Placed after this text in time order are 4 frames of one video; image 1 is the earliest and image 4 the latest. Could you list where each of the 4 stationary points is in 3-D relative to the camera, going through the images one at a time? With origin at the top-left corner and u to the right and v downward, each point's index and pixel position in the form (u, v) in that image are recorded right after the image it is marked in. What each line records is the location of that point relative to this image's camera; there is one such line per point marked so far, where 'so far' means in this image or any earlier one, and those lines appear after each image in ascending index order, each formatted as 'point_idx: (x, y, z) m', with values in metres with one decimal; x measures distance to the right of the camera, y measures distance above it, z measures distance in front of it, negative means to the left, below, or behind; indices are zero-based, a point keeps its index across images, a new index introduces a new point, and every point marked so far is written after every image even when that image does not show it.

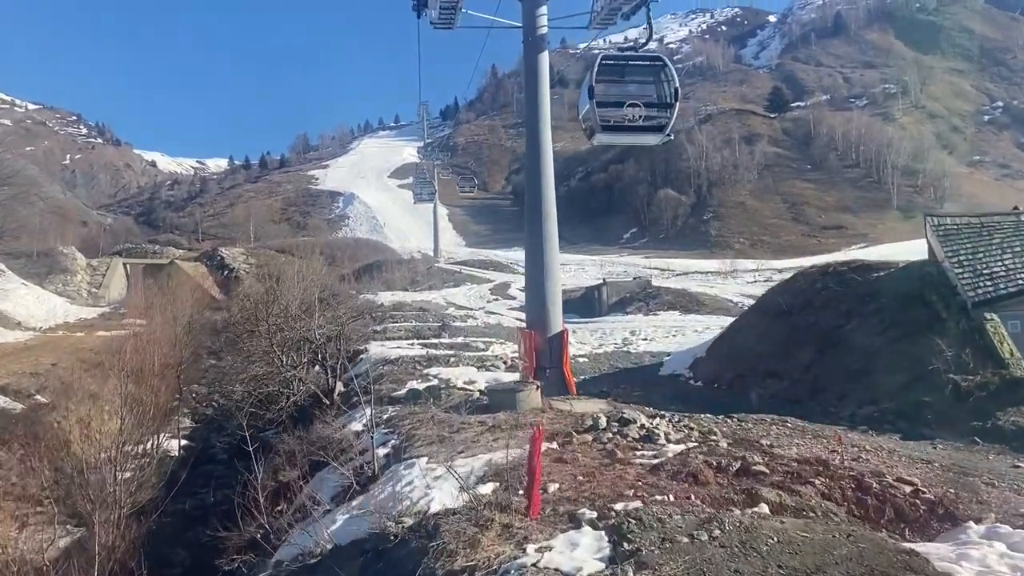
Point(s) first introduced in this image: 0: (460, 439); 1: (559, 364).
0: (-0.5, -1.4, +7.5) m
1: (+0.6, -1.0, +10.2) m
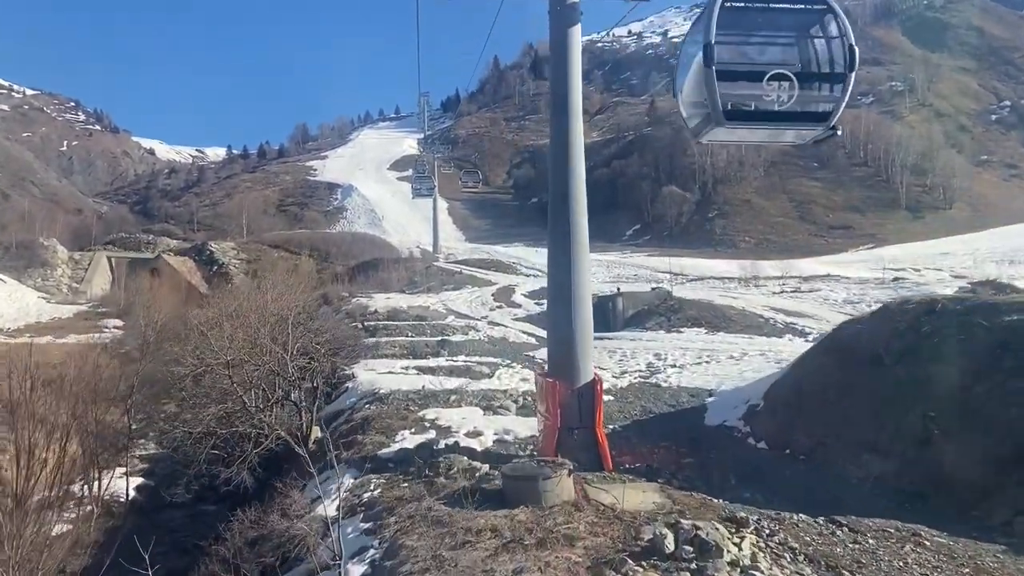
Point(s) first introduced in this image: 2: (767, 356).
0: (-0.3, -1.8, +5.4) m
1: (+0.7, -1.3, +8.0) m
2: (+4.3, -1.2, +14.3) m
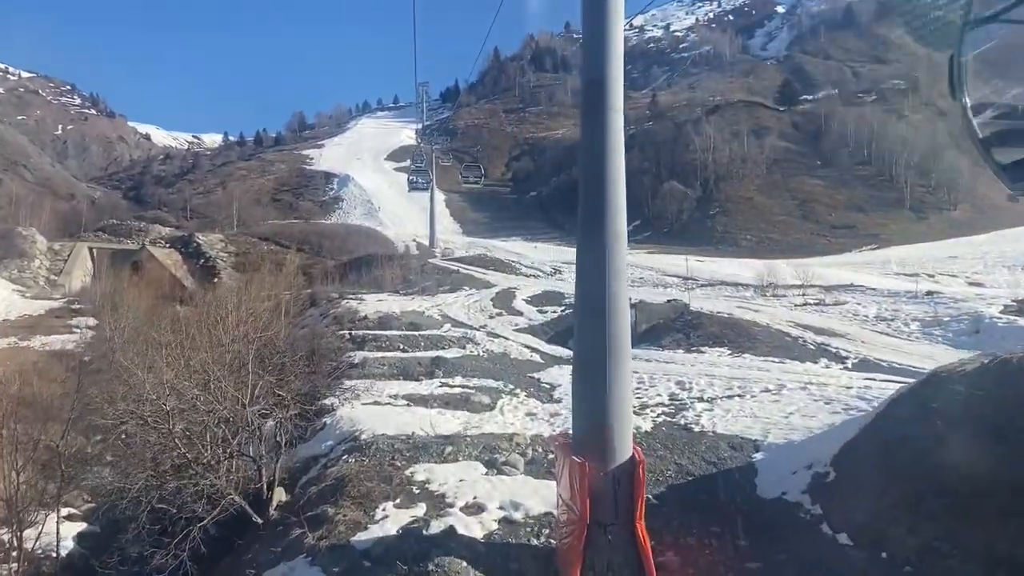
0: (-0.2, -2.1, +3.5) m
1: (+0.8, -1.7, +6.2) m
2: (+4.4, -1.5, +12.5) m
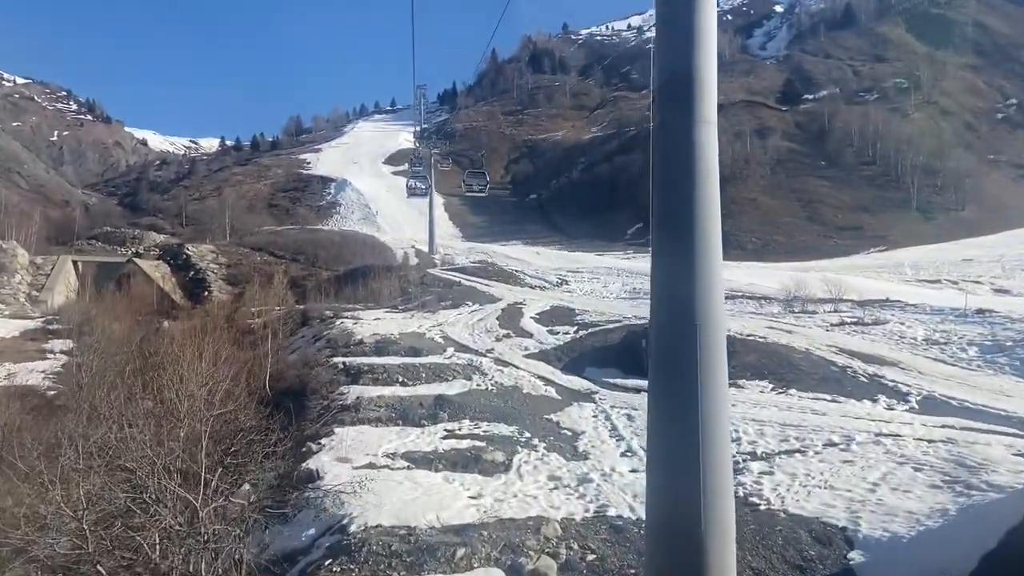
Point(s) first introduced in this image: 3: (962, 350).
0: (+0.1, -2.6, +1.6) m
1: (+1.1, -2.1, +4.2) m
2: (+4.6, -2.0, +10.5) m
3: (+9.1, -1.3, +17.1) m
